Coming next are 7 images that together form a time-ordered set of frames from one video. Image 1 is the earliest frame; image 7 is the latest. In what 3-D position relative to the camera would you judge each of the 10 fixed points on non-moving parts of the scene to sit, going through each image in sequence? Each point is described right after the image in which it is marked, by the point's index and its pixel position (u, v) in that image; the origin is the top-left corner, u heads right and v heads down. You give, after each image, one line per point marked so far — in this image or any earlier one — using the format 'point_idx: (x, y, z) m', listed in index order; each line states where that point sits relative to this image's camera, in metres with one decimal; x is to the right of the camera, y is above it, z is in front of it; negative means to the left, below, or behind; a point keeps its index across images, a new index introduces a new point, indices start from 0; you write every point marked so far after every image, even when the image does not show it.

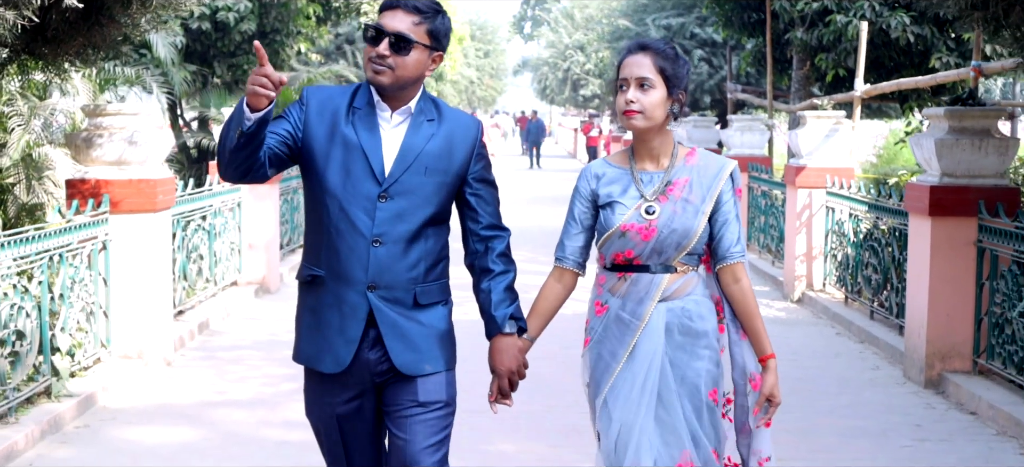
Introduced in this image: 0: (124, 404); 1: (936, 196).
0: (-2.2, -1.0, +7.0) m
1: (+2.6, +0.2, +7.2) m
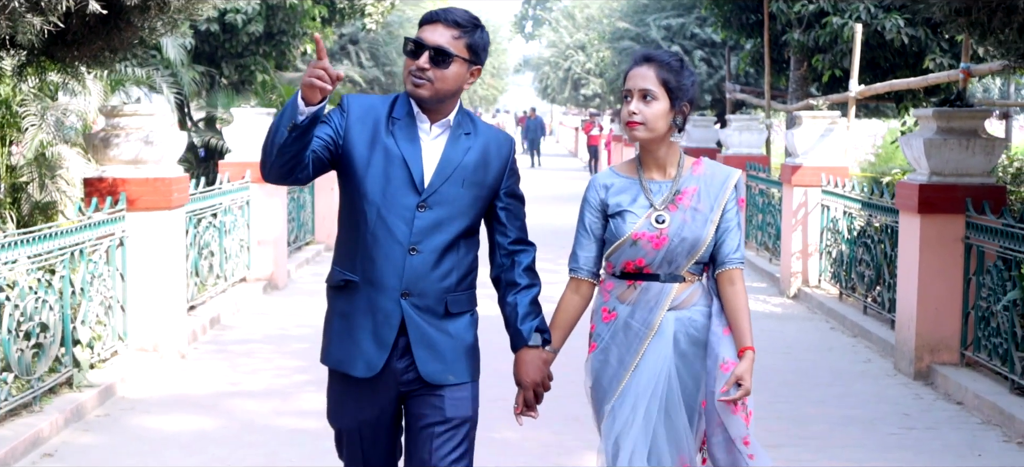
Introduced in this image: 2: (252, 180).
0: (-2.2, -1.0, +7.2) m
1: (+2.6, +0.2, +7.5) m
2: (-2.5, +0.5, +11.6) m
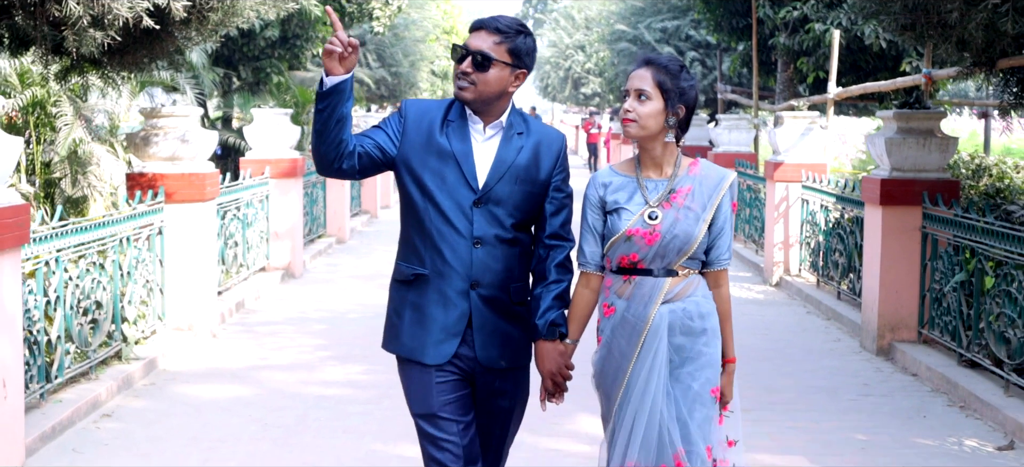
0: (-2.2, -0.9, +8.0) m
1: (+2.6, +0.3, +8.3) m
2: (-2.5, +0.6, +12.4) m
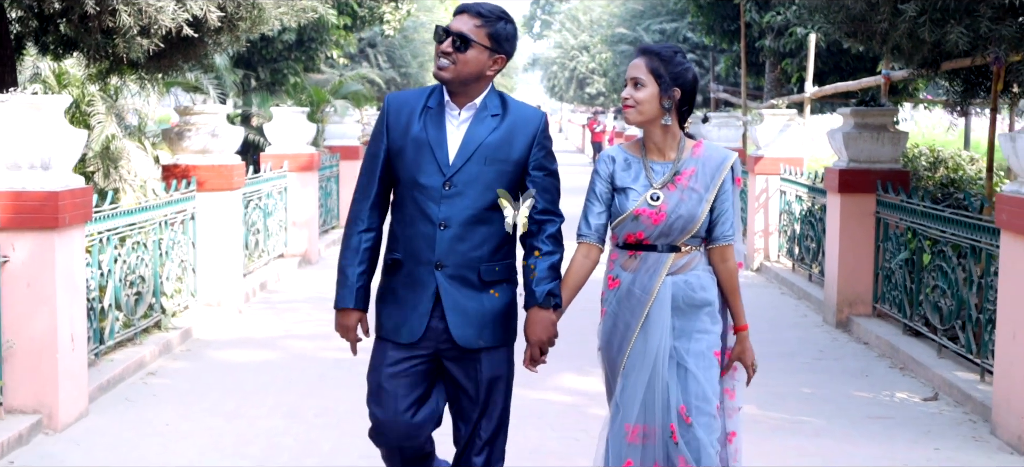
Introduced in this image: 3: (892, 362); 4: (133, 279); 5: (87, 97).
0: (-2.2, -0.8, +9.0) m
1: (+2.6, +0.4, +9.2) m
2: (-2.5, +0.7, +13.4) m
3: (+2.6, -0.9, +8.1) m
4: (-2.6, -0.3, +8.1) m
5: (-4.6, +1.5, +12.9) m
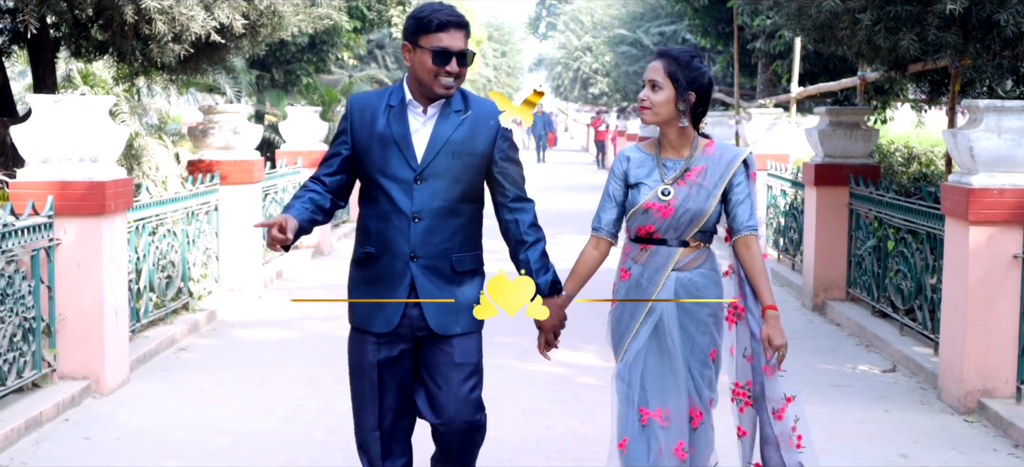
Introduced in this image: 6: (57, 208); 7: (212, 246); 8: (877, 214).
0: (-2.2, -0.7, +9.8) m
1: (+2.6, +0.5, +10.0) m
2: (-2.5, +0.8, +14.1) m
3: (+2.6, -0.8, +8.8) m
4: (-2.6, -0.2, +8.9) m
5: (-4.5, +1.6, +13.6) m
6: (-2.6, +0.1, +6.8) m
7: (-2.6, -0.1, +10.2) m
8: (+2.8, +0.1, +9.1) m
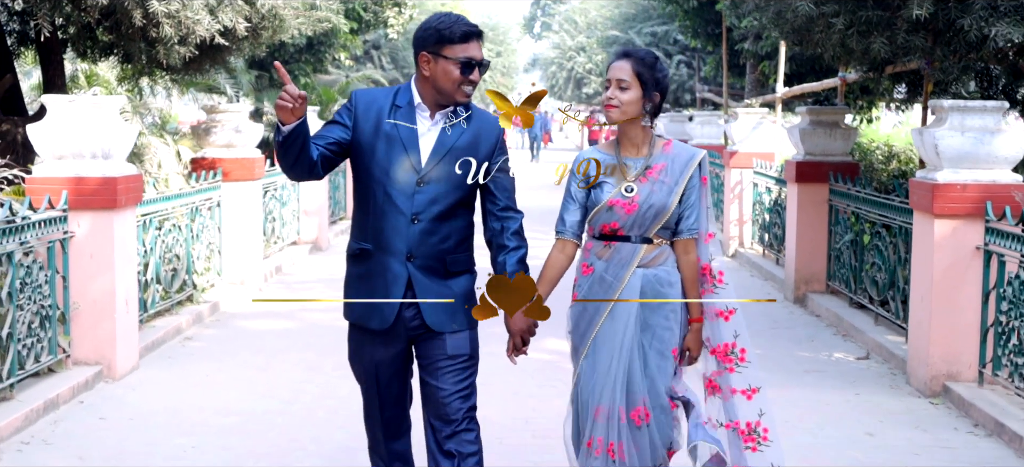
0: (-2.3, -0.6, +10.1) m
1: (+2.5, +0.6, +10.4) m
2: (-2.6, +0.8, +14.5) m
3: (+2.5, -0.7, +9.2) m
4: (-2.6, -0.2, +9.2) m
5: (-4.6, +1.6, +14.0) m
6: (-2.6, +0.2, +7.2) m
7: (-2.6, -0.1, +10.6) m
8: (+2.7, +0.2, +9.5) m
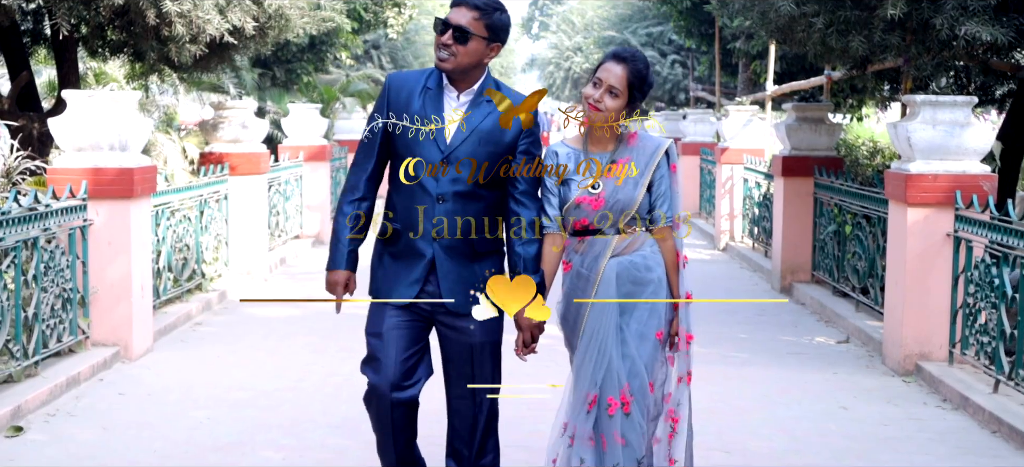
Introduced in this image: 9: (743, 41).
0: (-2.3, -0.6, +10.5) m
1: (+2.5, +0.6, +10.7) m
2: (-2.6, +0.9, +14.9) m
3: (+2.5, -0.7, +9.6) m
4: (-2.7, -0.1, +9.6) m
5: (-4.6, +1.7, +14.4) m
6: (-2.7, +0.3, +7.6) m
7: (-2.7, 0.0, +11.0) m
8: (+2.7, +0.3, +9.9) m
9: (+3.3, +2.7, +16.9) m
